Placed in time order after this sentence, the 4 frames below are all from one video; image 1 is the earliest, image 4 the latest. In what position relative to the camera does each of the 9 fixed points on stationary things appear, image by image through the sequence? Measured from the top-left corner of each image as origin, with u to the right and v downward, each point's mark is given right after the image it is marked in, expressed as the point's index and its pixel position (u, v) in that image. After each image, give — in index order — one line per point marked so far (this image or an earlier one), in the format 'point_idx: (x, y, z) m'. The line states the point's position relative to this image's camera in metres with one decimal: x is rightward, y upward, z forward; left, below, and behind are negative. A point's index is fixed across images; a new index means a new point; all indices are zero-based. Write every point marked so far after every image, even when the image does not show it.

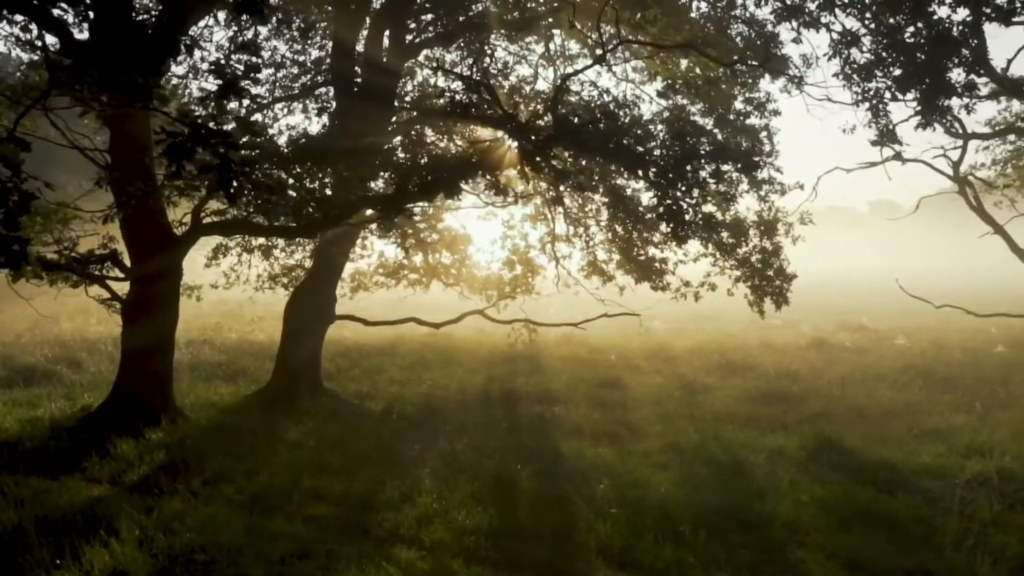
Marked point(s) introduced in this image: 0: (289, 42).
0: (-3.5, +4.0, +14.4) m
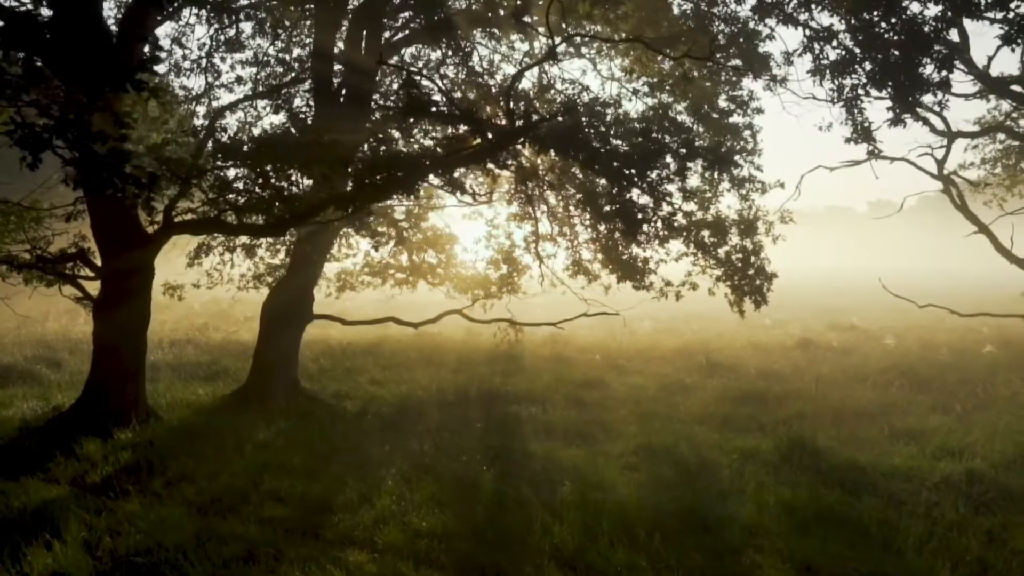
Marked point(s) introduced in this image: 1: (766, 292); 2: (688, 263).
0: (-3.9, +4.0, +14.3) m
1: (+4.1, -0.1, +14.2) m
2: (+3.0, +0.4, +14.8) m
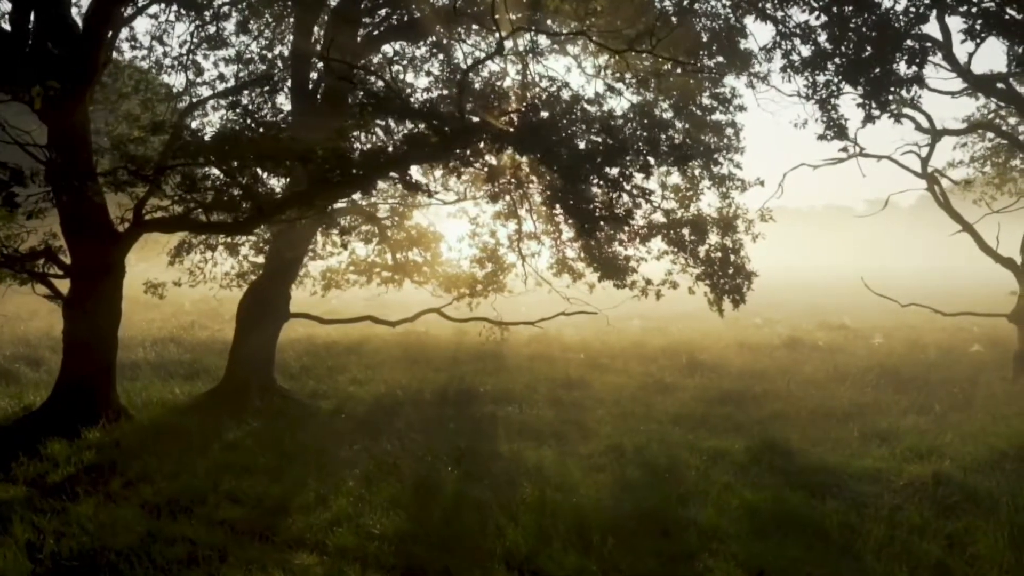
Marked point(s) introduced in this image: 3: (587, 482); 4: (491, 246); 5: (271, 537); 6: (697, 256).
0: (-4.2, +4.1, +14.2) m
1: (+3.7, 0.0, +14.0) m
2: (+2.6, +0.4, +14.6) m
3: (+0.8, -2.0, +9.0) m
4: (-0.4, +0.8, +17.4) m
5: (-2.0, -2.1, +7.5) m
6: (+2.9, +0.5, +14.1) m
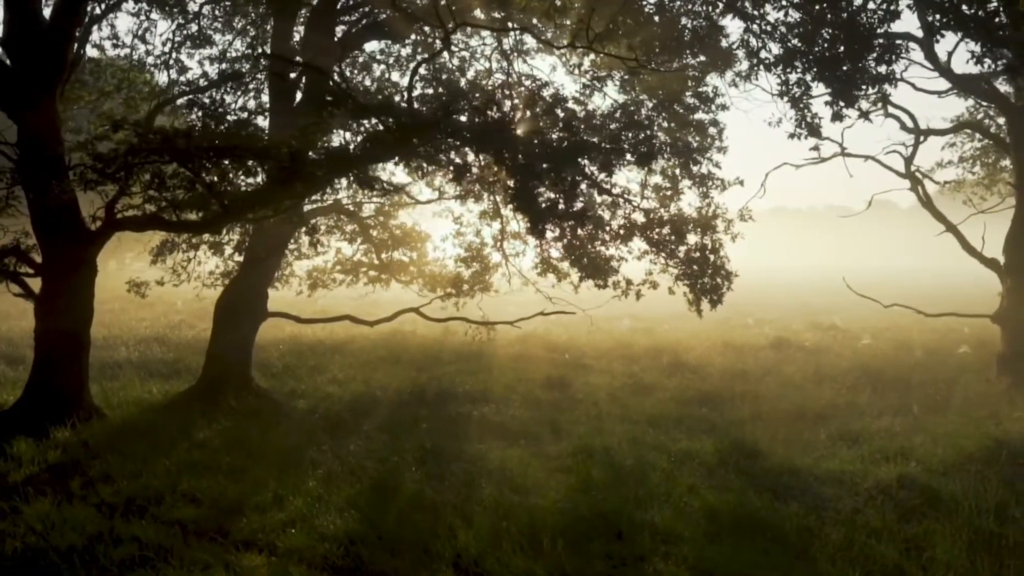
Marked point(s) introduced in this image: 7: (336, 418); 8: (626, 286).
0: (-4.6, +4.1, +14.2) m
1: (+3.3, 0.0, +13.9) m
2: (+2.2, +0.4, +14.5) m
3: (+0.4, -2.0, +8.9) m
4: (-0.8, +0.8, +17.3) m
5: (-2.4, -2.1, +7.5) m
6: (+2.6, +0.5, +14.0) m
7: (-2.5, -1.9, +12.5) m
8: (+1.9, 0.0, +14.9) m
